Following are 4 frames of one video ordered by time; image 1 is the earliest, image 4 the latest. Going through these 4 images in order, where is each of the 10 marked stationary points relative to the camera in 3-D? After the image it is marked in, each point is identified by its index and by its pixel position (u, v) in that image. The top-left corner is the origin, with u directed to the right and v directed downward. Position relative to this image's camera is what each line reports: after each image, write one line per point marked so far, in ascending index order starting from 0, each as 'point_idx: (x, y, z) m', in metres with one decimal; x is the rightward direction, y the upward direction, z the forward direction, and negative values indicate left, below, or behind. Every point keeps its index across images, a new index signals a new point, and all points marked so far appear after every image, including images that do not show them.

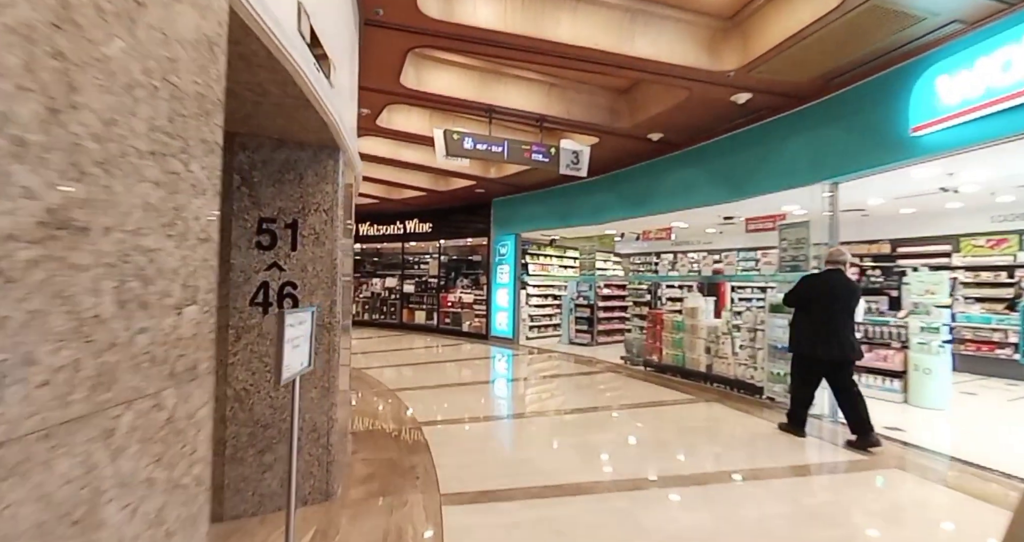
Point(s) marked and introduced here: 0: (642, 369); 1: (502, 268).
0: (+2.0, -1.5, +7.9) m
1: (-0.2, +0.1, +10.9) m
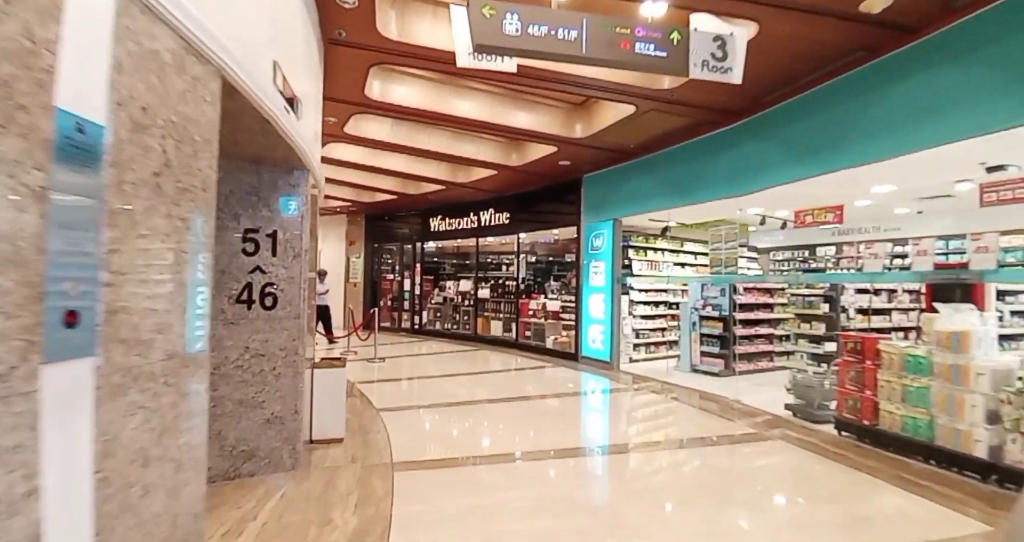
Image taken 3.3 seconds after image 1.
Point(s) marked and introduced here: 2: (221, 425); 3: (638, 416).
0: (+2.8, -1.4, +4.7) m
1: (+1.3, +0.1, +8.0) m
2: (-1.8, -0.9, +3.2) m
3: (+1.4, -1.7, +6.0) m
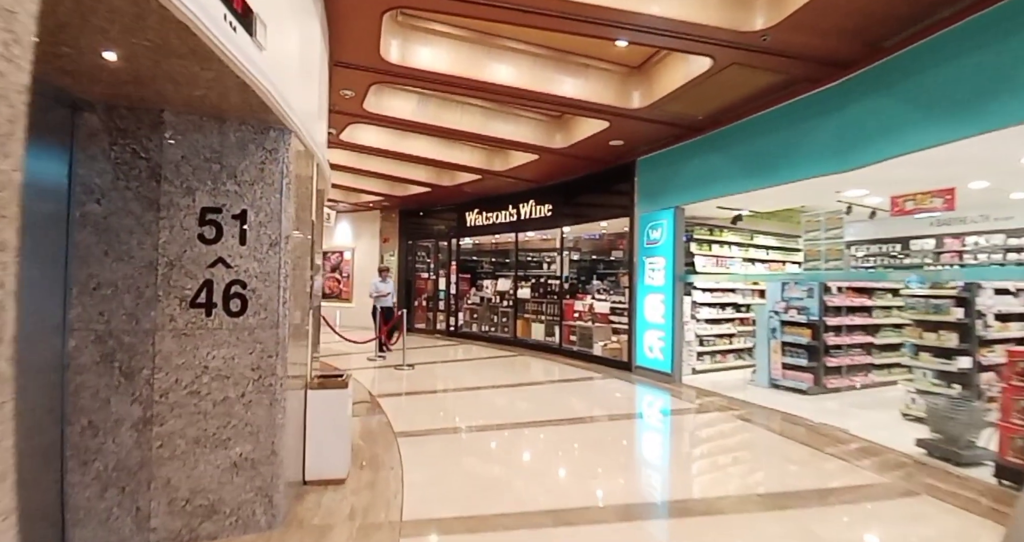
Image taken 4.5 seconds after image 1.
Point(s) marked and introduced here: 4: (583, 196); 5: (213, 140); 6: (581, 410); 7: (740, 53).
0: (+3.2, -1.4, +3.5) m
1: (+1.9, +0.1, +7.0) m
2: (-1.6, -0.9, +2.4) m
3: (+1.9, -1.6, +5.0) m
4: (+1.2, +1.3, +8.7) m
5: (-1.4, +0.6, +2.5) m
6: (+0.8, -1.6, +6.0) m
7: (+1.8, +1.7, +4.1) m
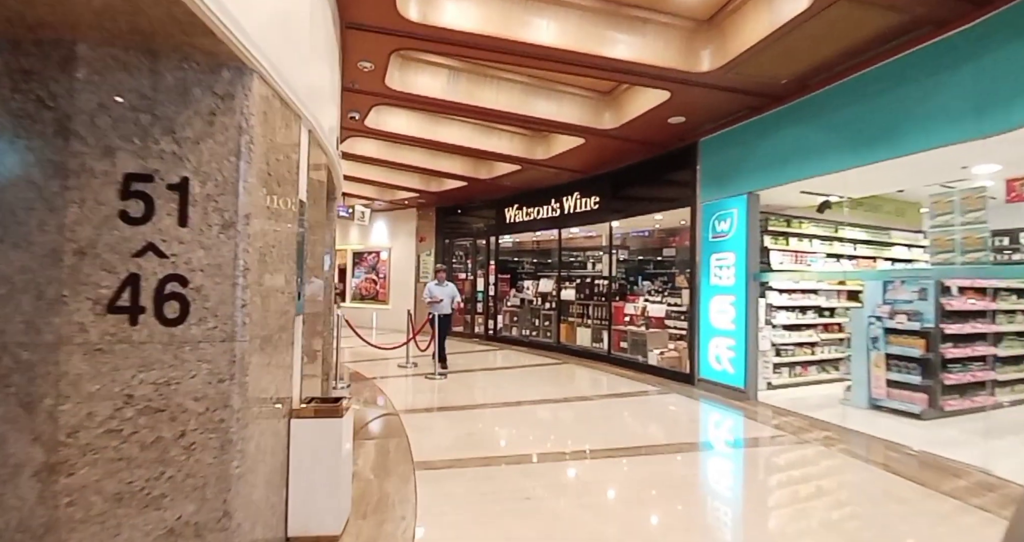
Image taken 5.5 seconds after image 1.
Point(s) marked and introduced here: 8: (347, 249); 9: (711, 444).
0: (+3.4, -1.3, +2.5) m
1: (+2.4, +0.1, +6.0) m
2: (-1.4, -0.9, +1.7) m
3: (+2.2, -1.6, +4.0) m
4: (+1.8, +1.3, +7.8) m
5: (-1.3, +0.6, +1.8) m
6: (+1.2, -1.6, +5.1) m
7: (+2.1, +1.7, +3.2) m
8: (-4.5, +0.6, +14.4) m
9: (+1.8, -1.6, +4.5) m
